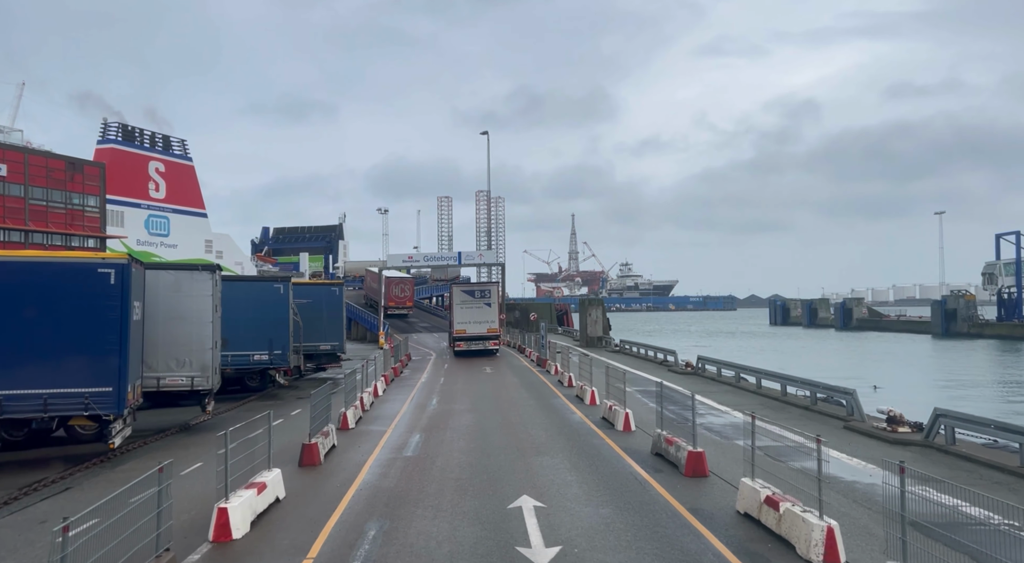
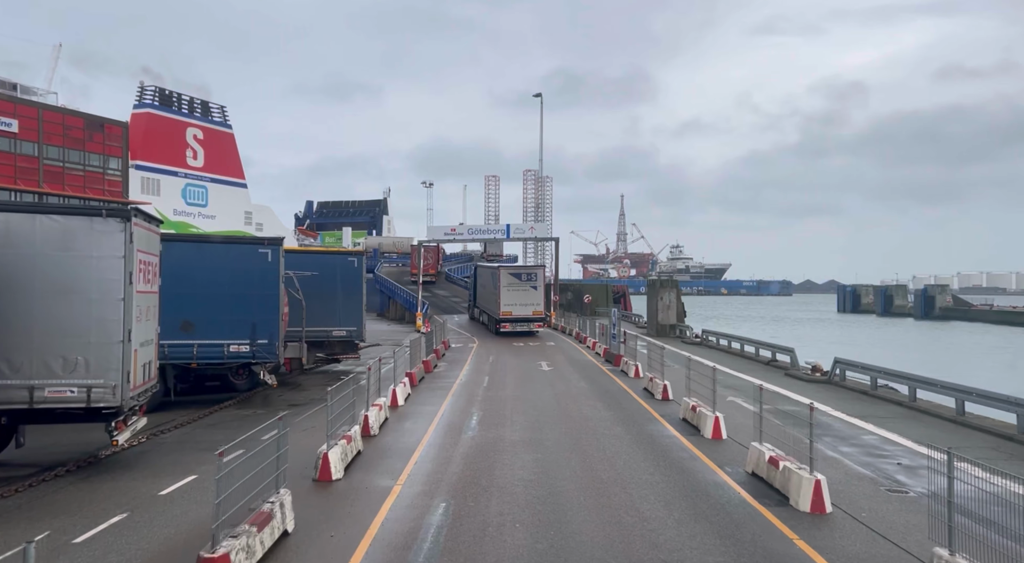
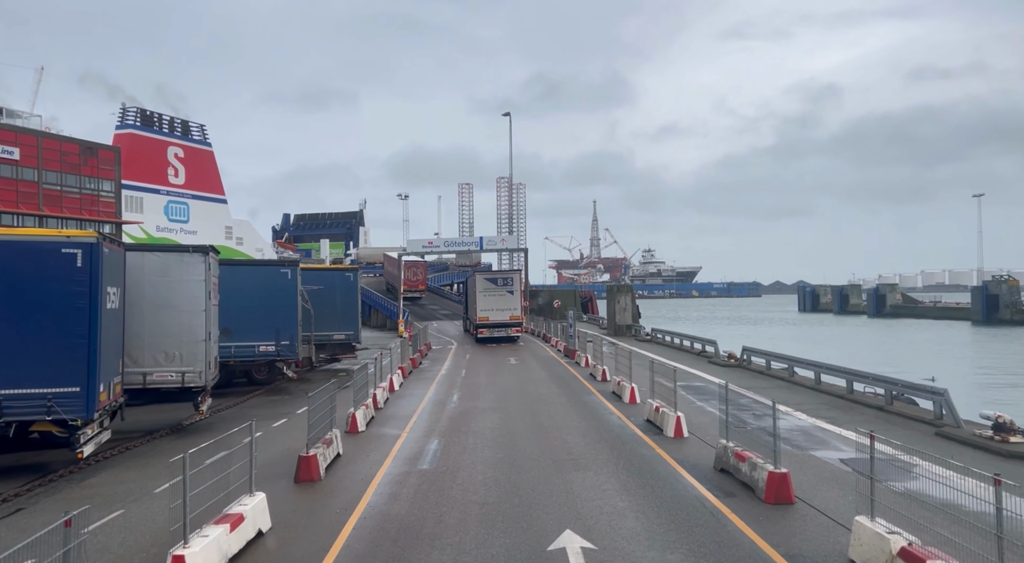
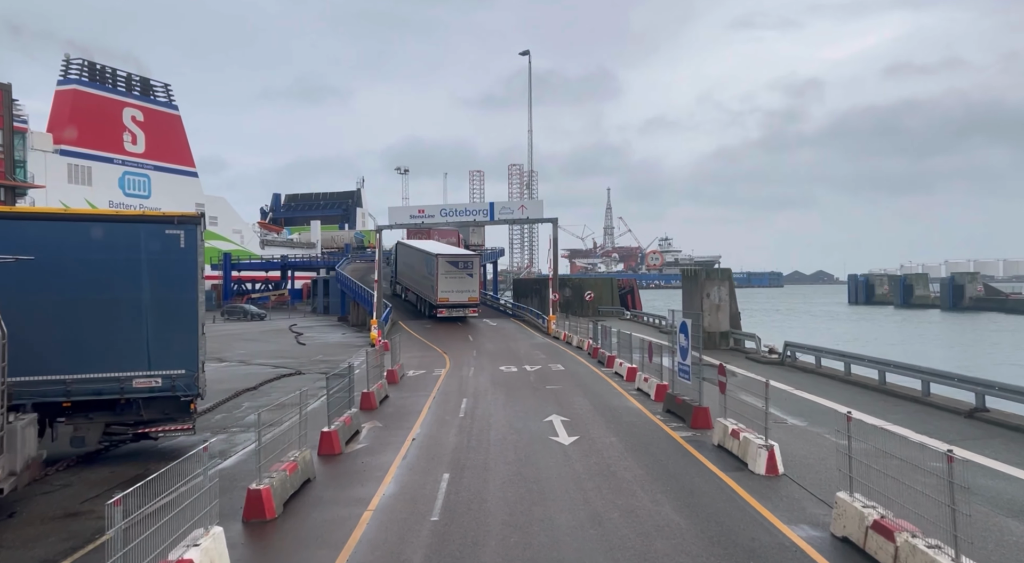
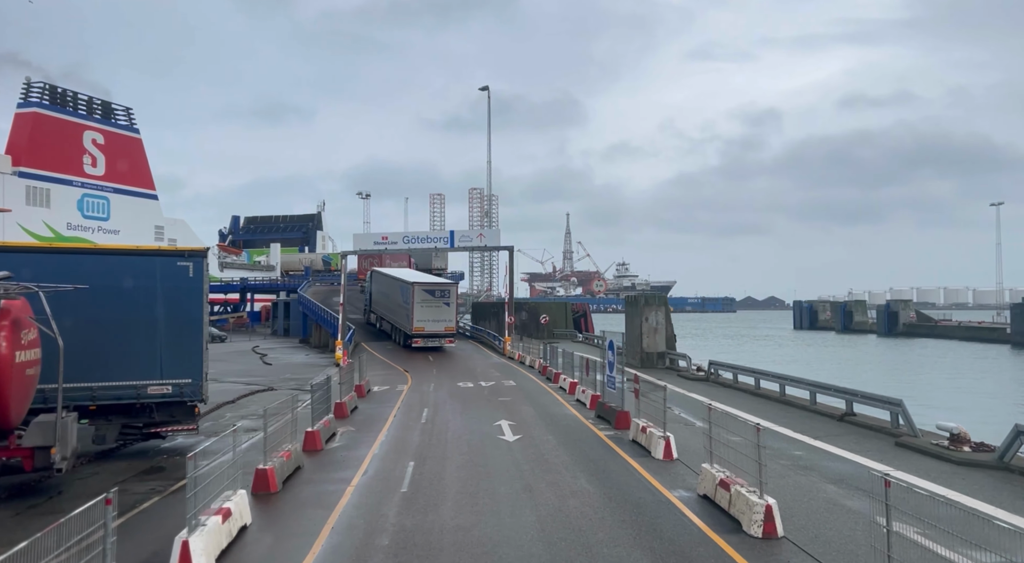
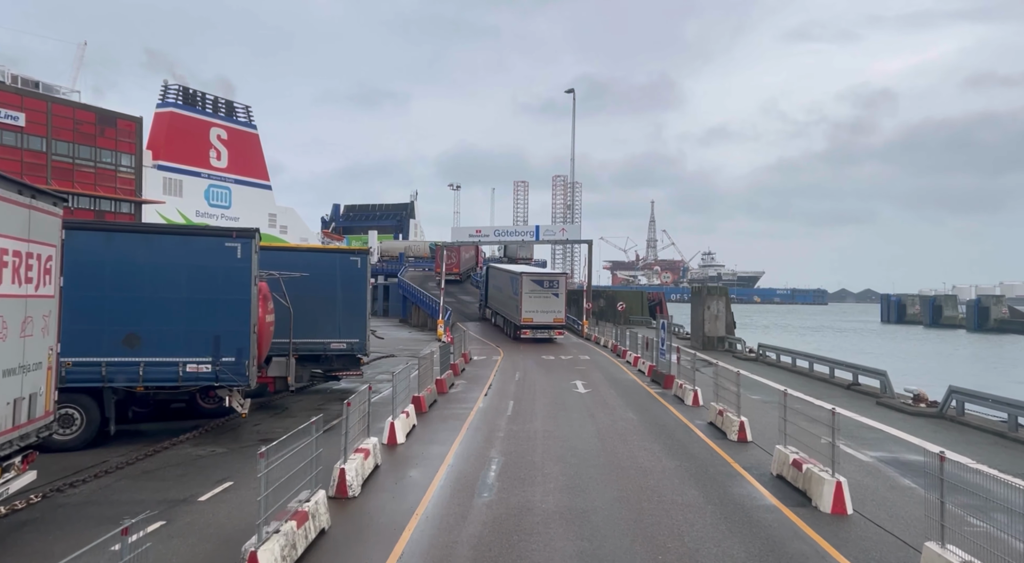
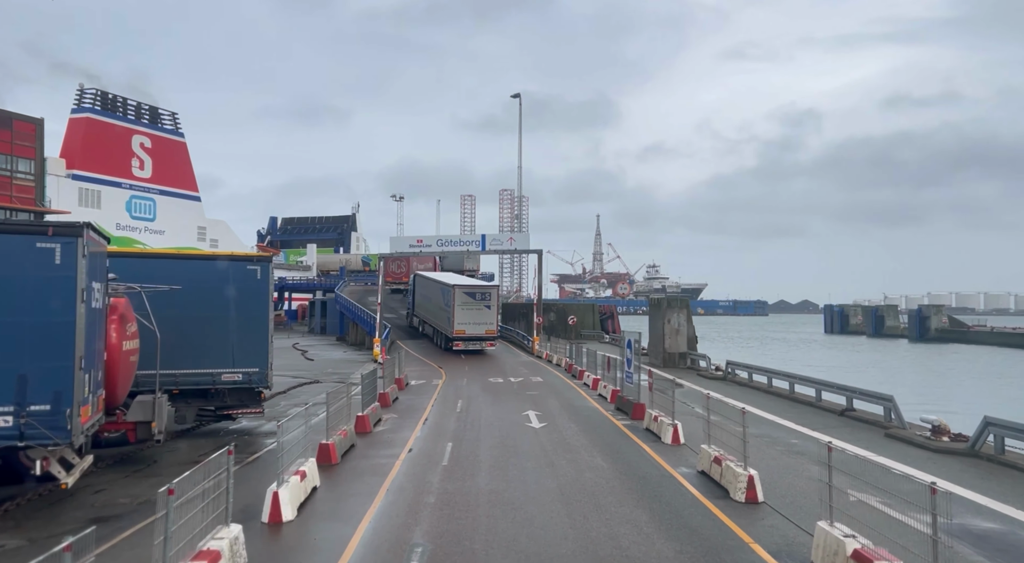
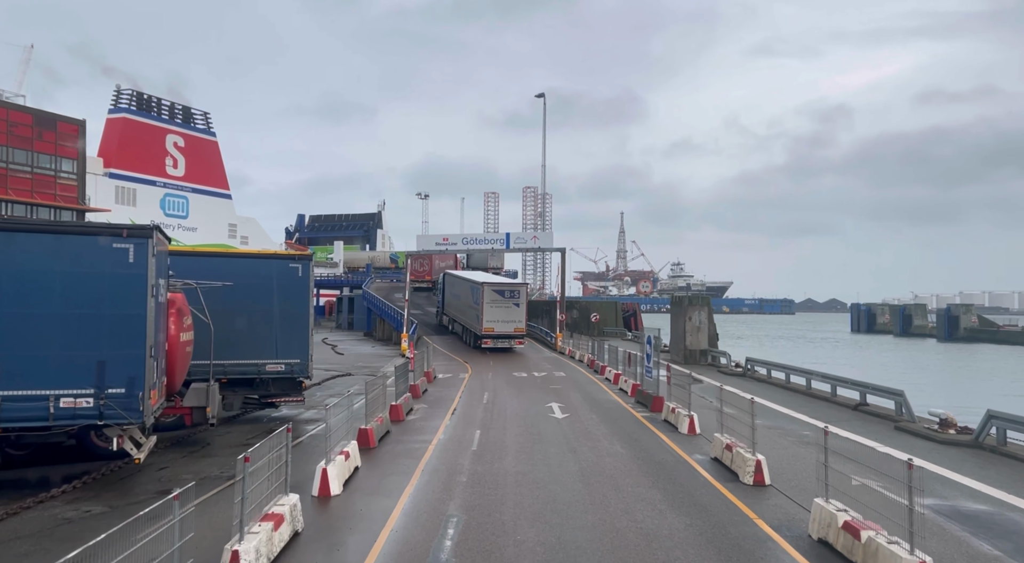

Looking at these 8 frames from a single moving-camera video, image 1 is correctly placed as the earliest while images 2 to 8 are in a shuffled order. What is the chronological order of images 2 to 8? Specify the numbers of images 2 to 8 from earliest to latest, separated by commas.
3, 2, 6, 8, 7, 5, 4
